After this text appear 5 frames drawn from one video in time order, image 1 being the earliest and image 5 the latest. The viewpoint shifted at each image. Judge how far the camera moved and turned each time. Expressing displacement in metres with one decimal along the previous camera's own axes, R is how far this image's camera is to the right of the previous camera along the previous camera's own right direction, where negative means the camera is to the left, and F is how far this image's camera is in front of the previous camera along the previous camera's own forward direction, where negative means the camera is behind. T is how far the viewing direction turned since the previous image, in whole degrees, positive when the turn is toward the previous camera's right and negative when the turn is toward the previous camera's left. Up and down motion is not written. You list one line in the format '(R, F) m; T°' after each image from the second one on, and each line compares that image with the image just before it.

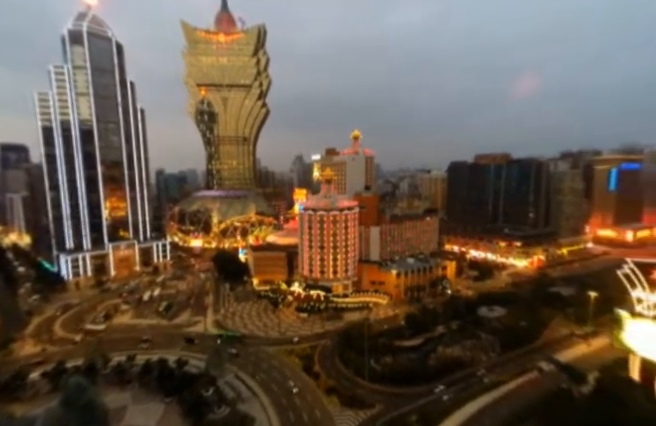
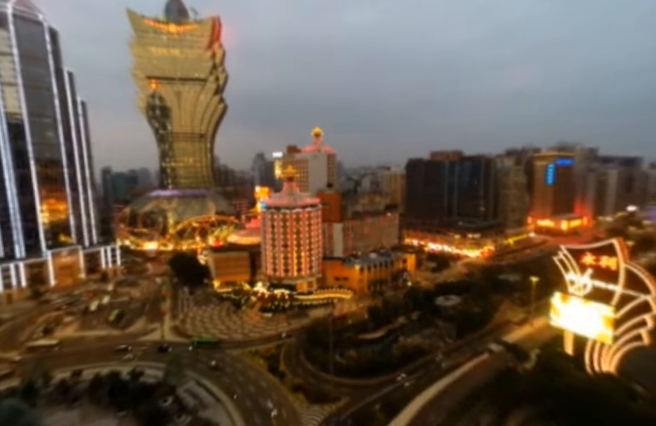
(0.0, -0.6) m; +6°
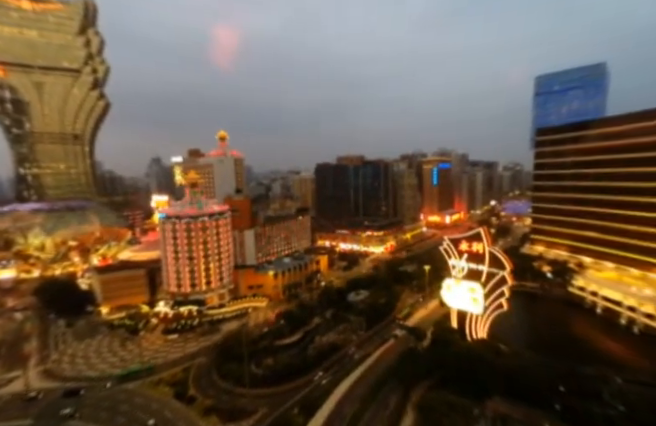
(+0.3, -0.7) m; +14°
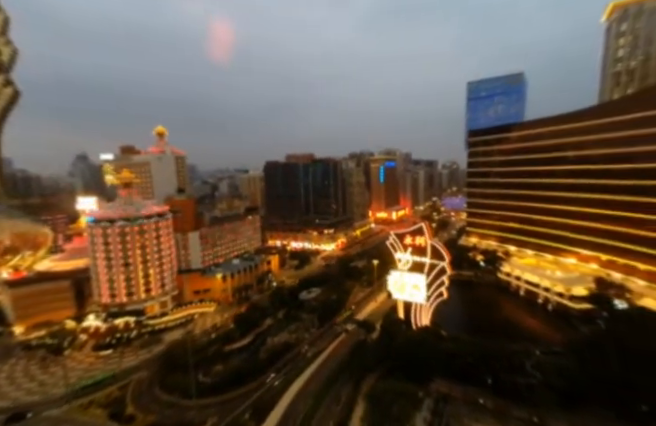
(+0.2, +0.6) m; +8°
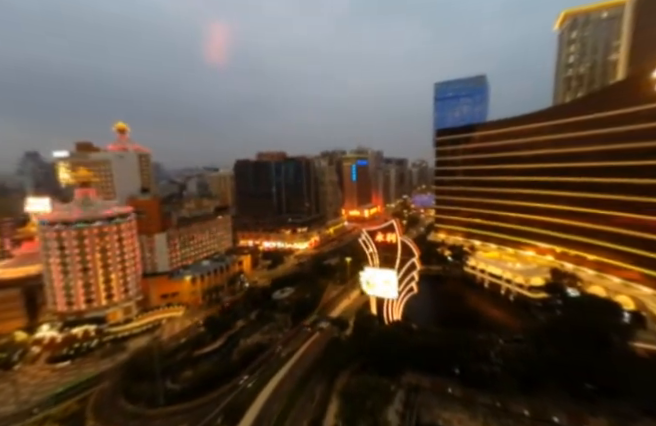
(+0.1, +0.4) m; +4°
